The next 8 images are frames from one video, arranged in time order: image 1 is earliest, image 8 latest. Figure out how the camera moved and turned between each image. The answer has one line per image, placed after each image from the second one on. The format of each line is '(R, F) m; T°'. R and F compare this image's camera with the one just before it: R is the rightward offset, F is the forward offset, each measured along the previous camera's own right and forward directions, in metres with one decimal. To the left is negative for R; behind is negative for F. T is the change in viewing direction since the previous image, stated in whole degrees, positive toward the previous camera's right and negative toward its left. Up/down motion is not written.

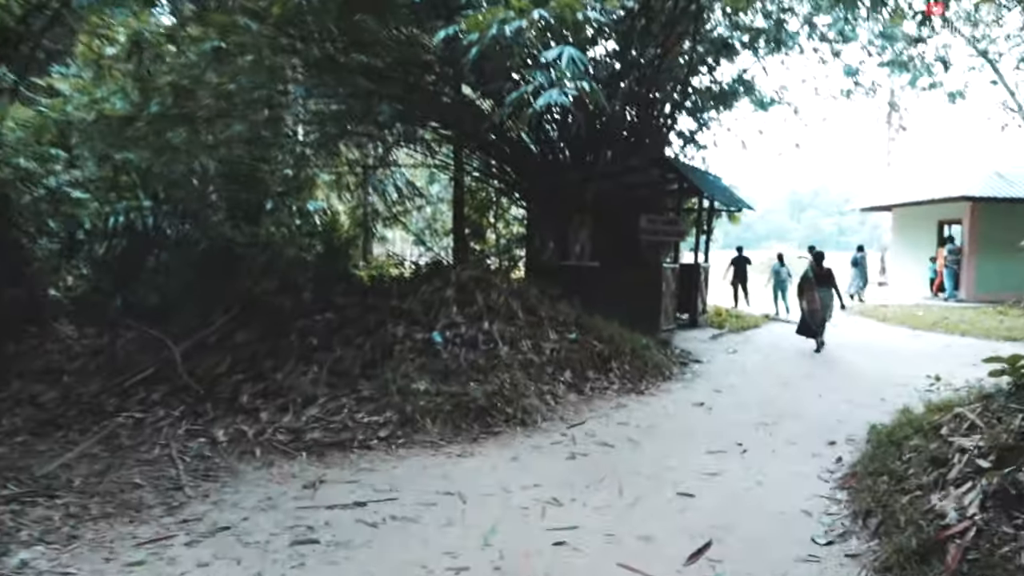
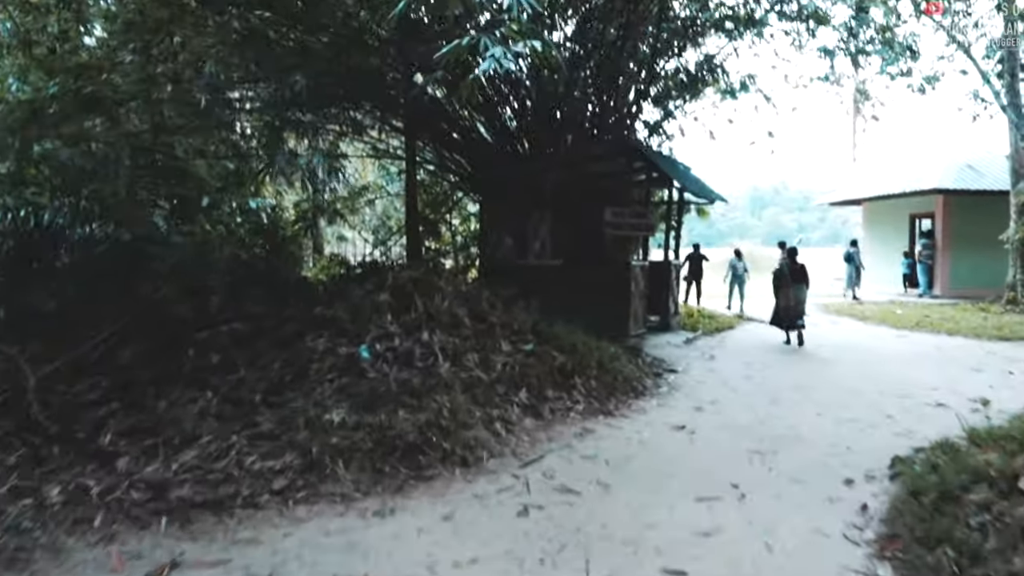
(+0.2, +1.2) m; +3°
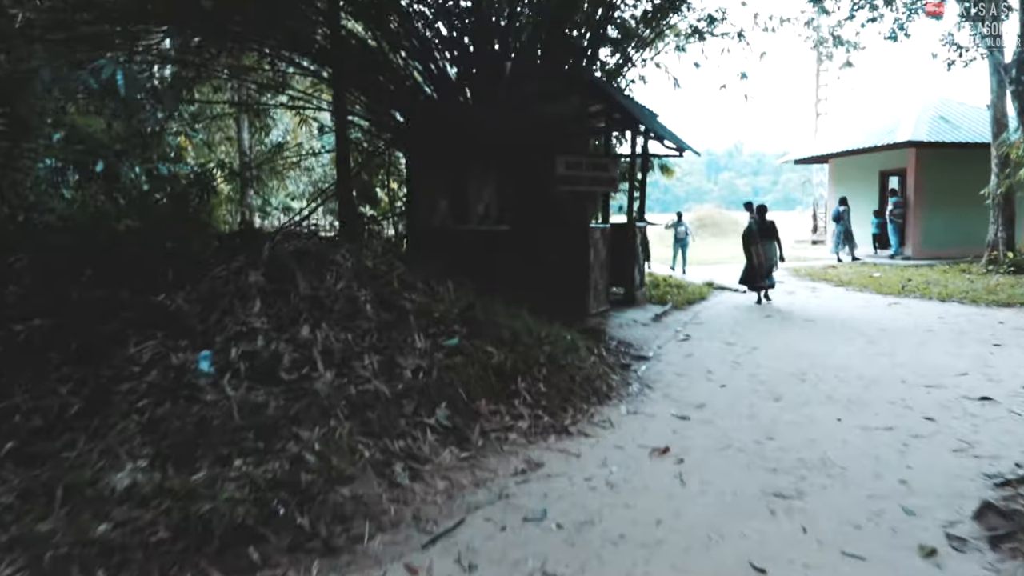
(+0.3, +1.8) m; +4°
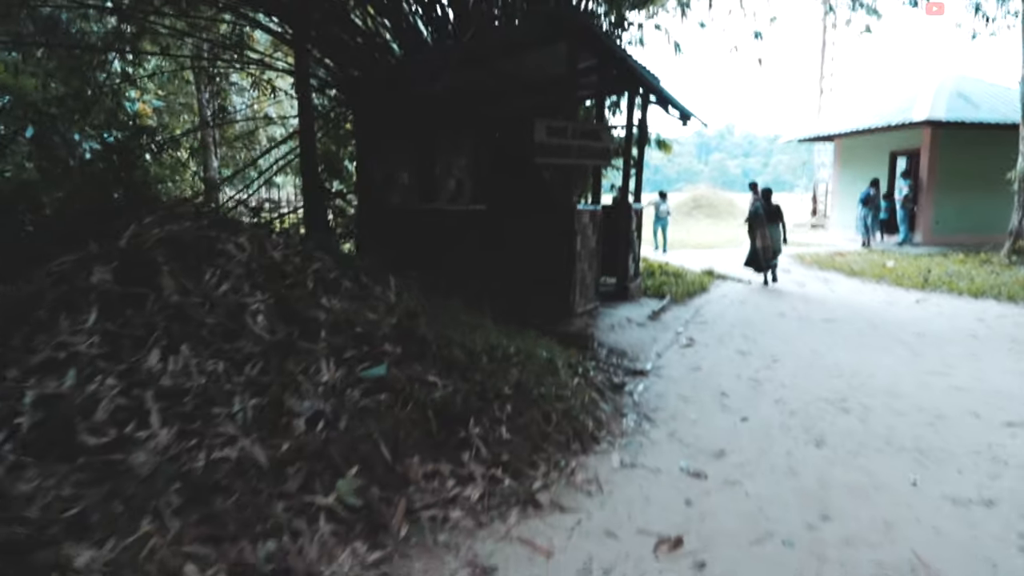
(+0.2, +1.4) m; +1°
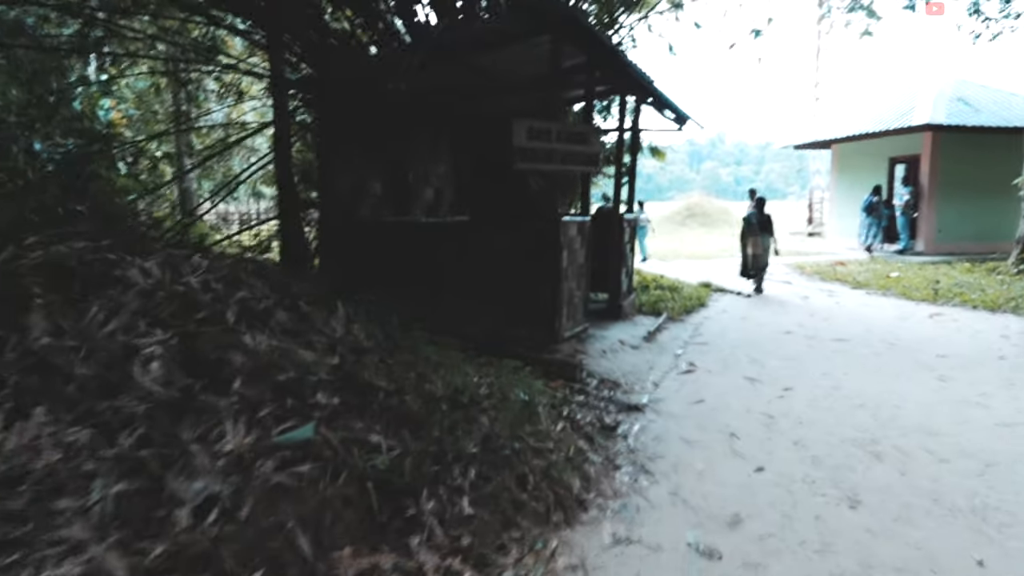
(+0.1, +0.7) m; +1°
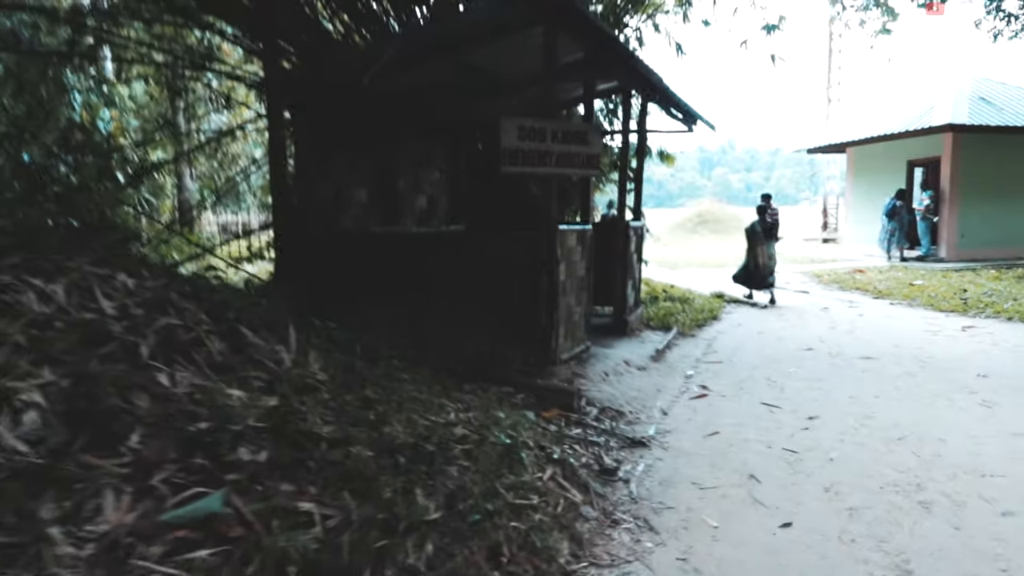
(+0.2, +0.6) m; -1°
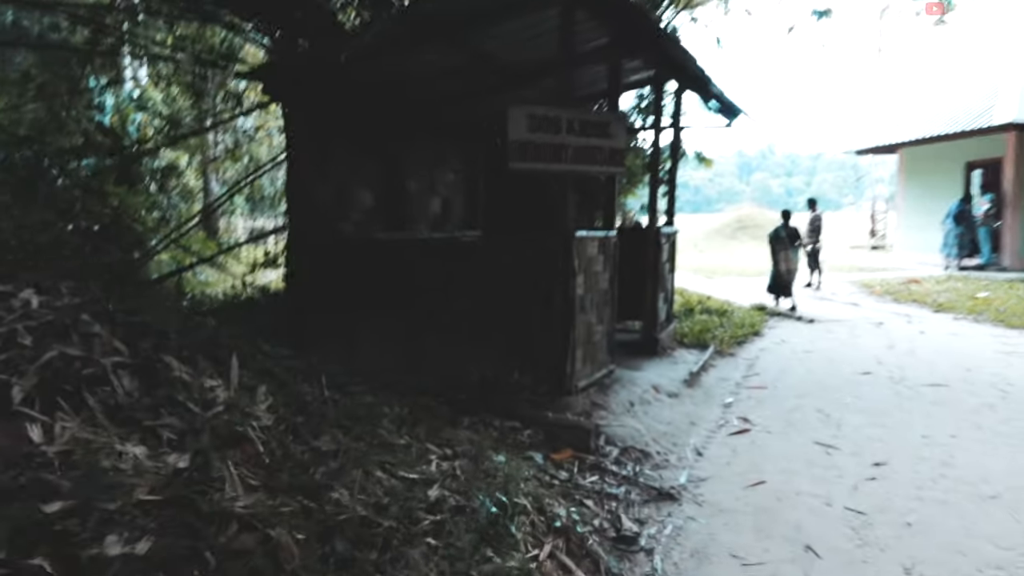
(+0.2, +0.7) m; -3°
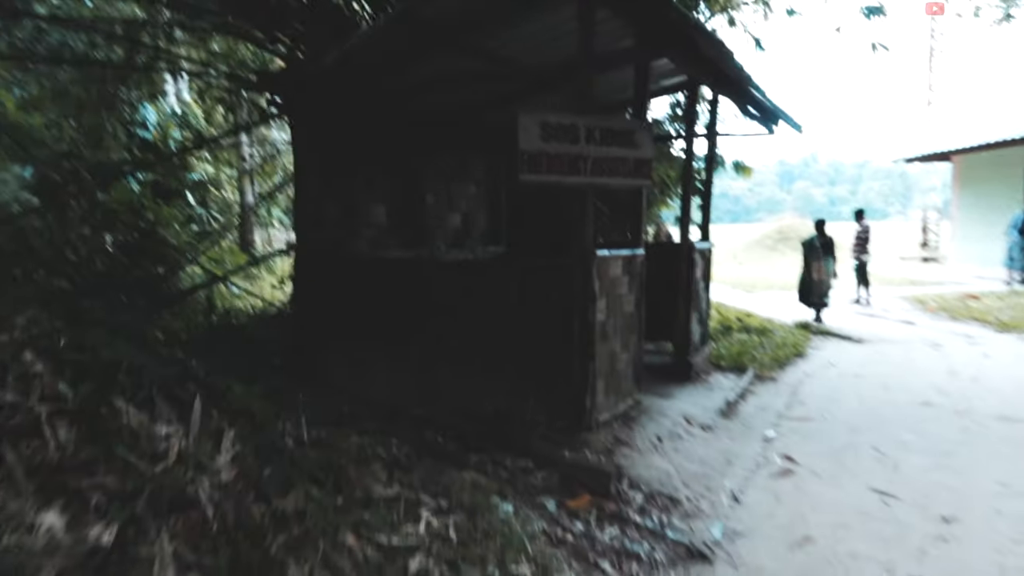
(+0.1, +0.4) m; -3°
